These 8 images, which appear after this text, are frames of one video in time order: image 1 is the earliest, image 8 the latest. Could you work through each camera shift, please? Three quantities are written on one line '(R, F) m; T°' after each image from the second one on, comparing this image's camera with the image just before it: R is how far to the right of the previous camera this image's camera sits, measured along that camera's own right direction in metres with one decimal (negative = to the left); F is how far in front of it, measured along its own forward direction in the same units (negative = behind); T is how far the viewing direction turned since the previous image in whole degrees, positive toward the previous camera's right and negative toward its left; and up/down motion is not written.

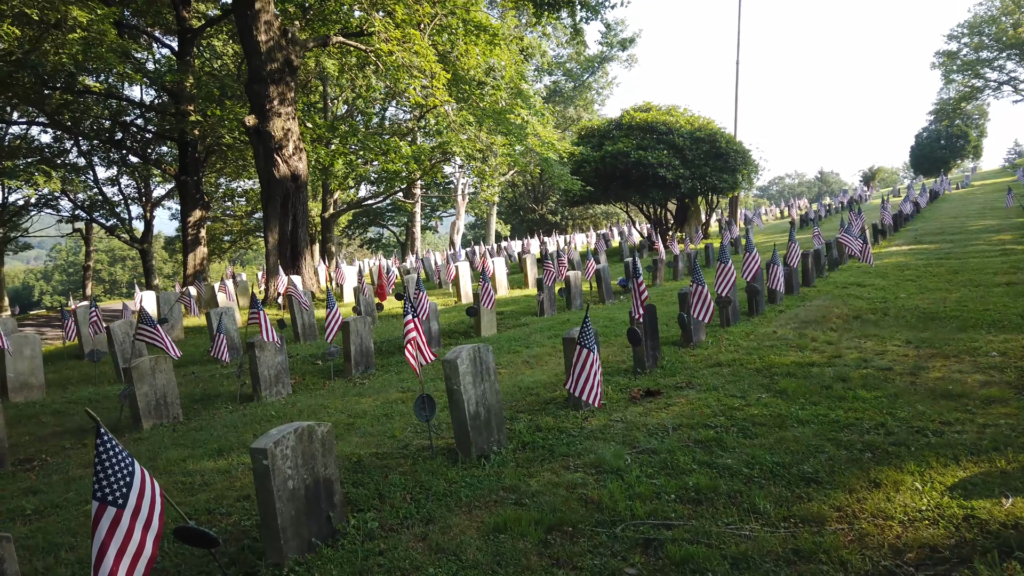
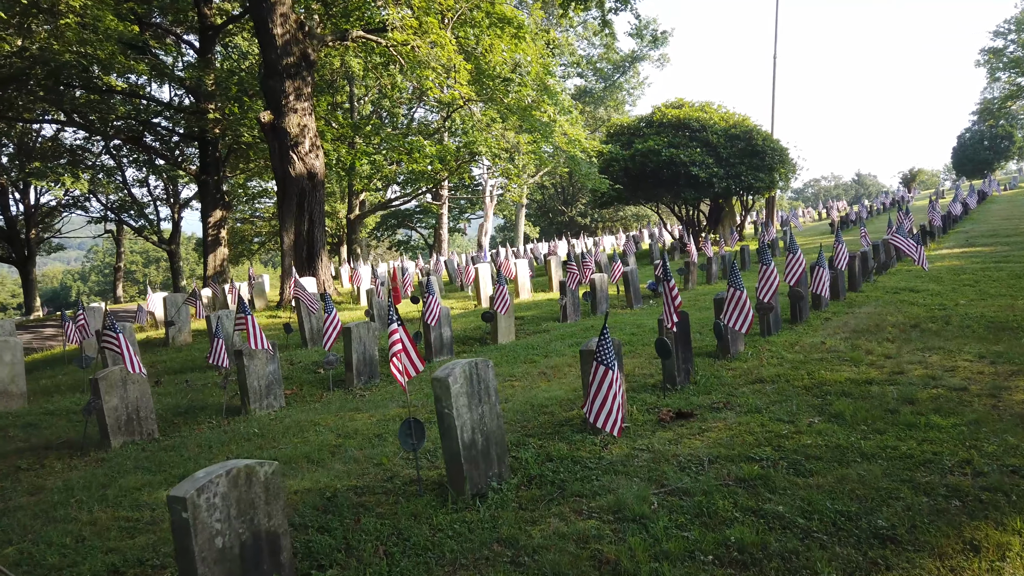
(+0.1, +0.8) m; -2°
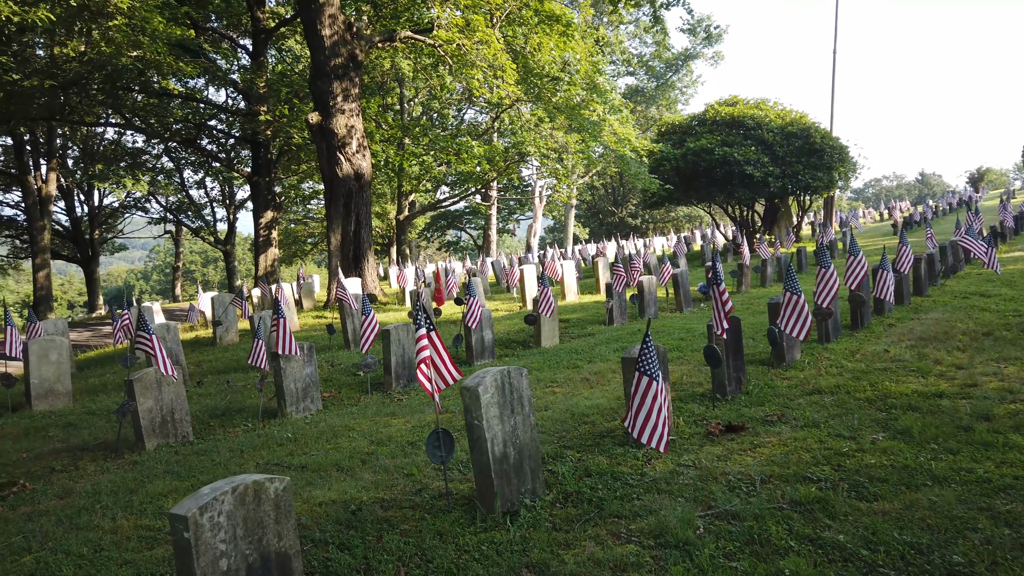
(+0.1, +0.3) m; -4°
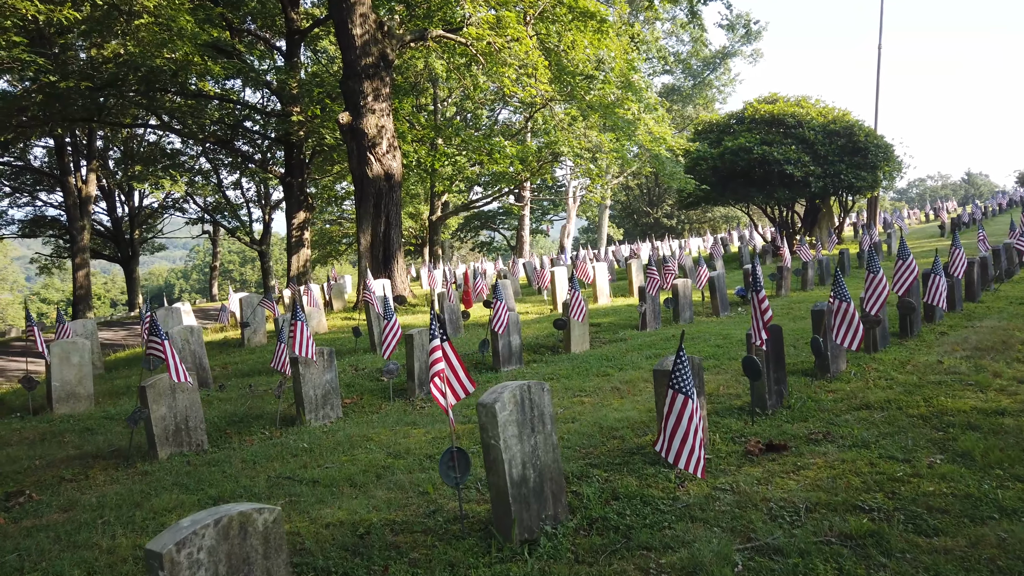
(+0.1, +0.3) m; -3°
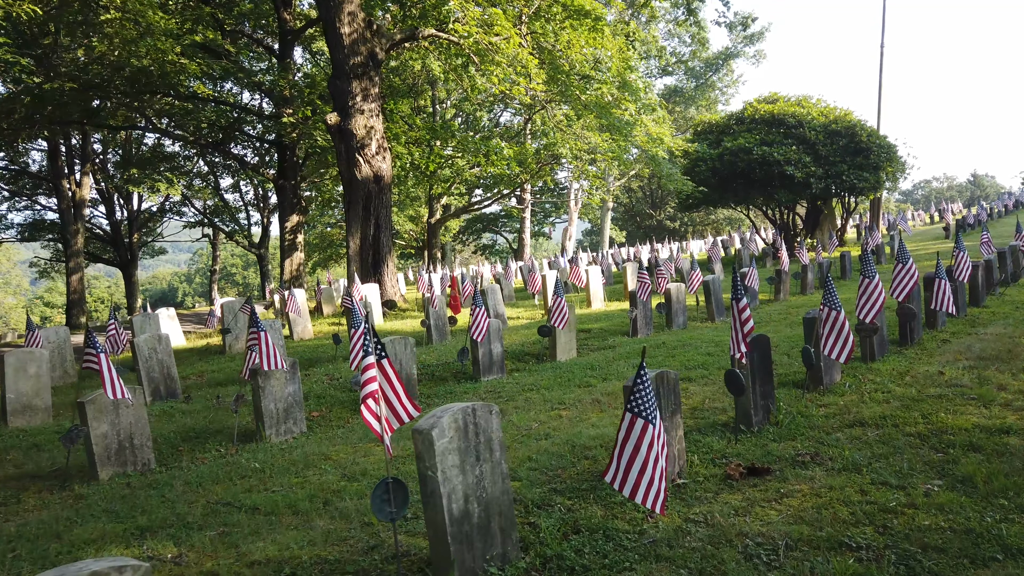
(+0.3, +0.4) m; 0°
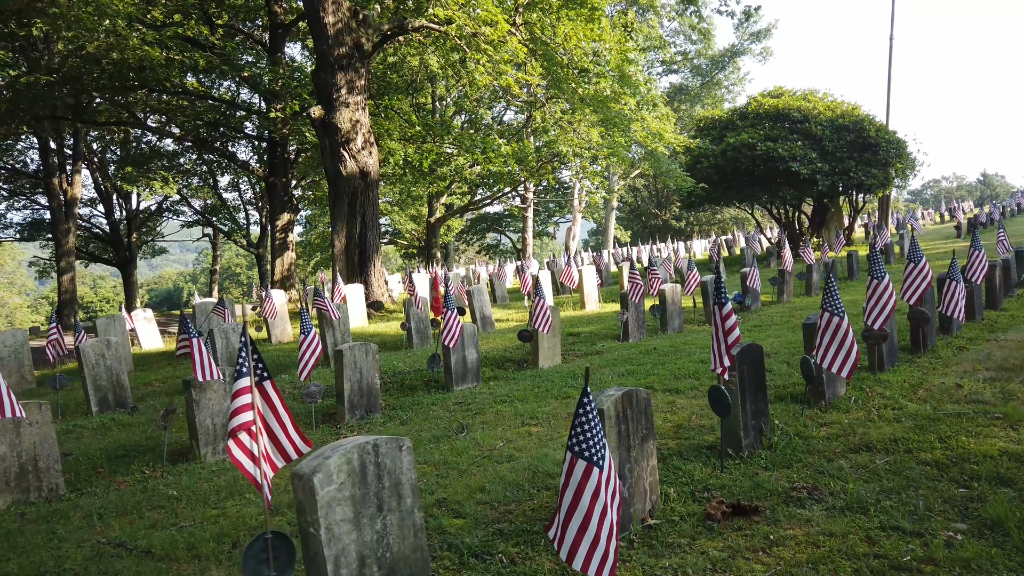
(+0.3, +0.7) m; -1°
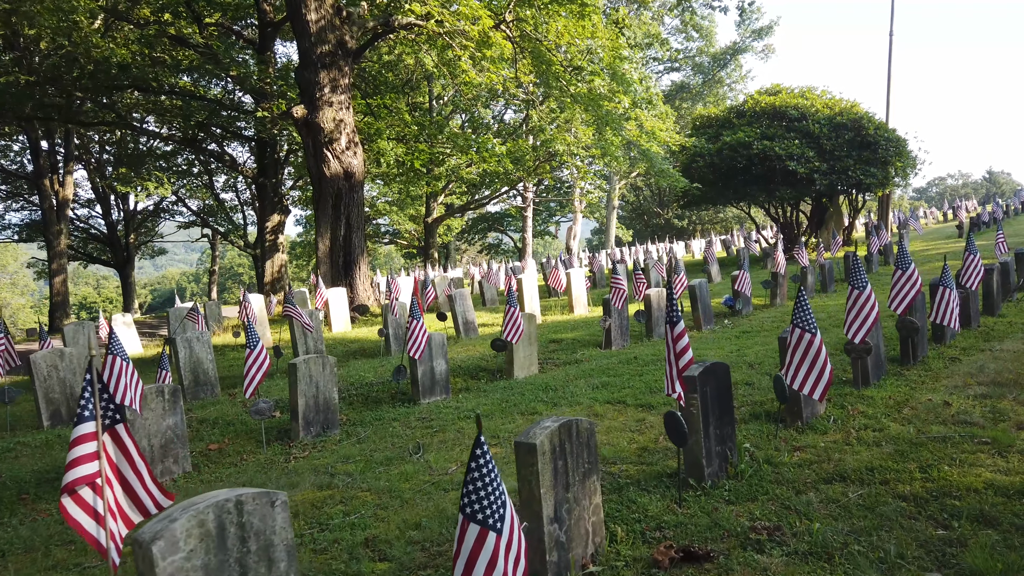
(+0.3, +0.4) m; 0°
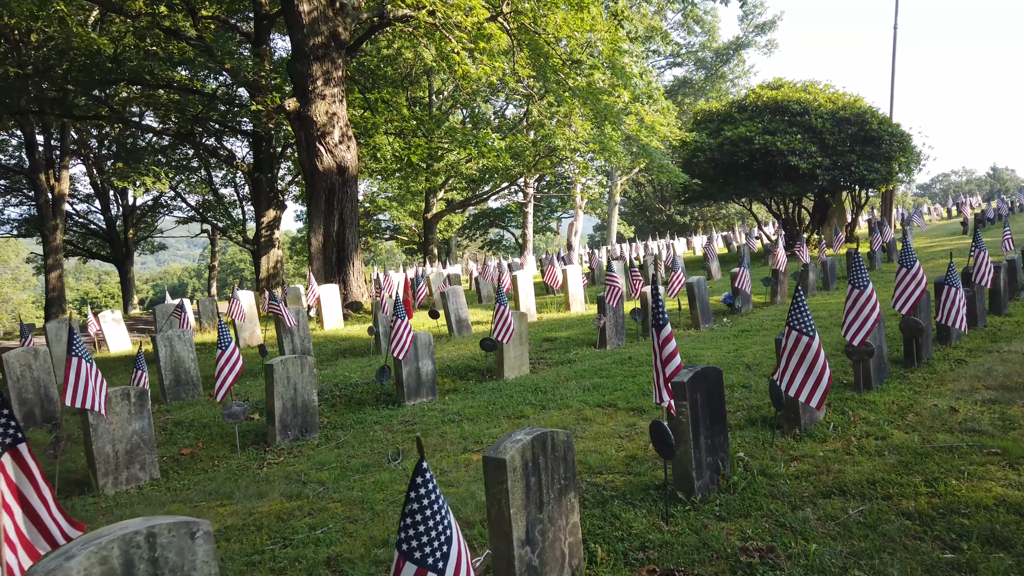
(+0.1, +0.3) m; 0°
